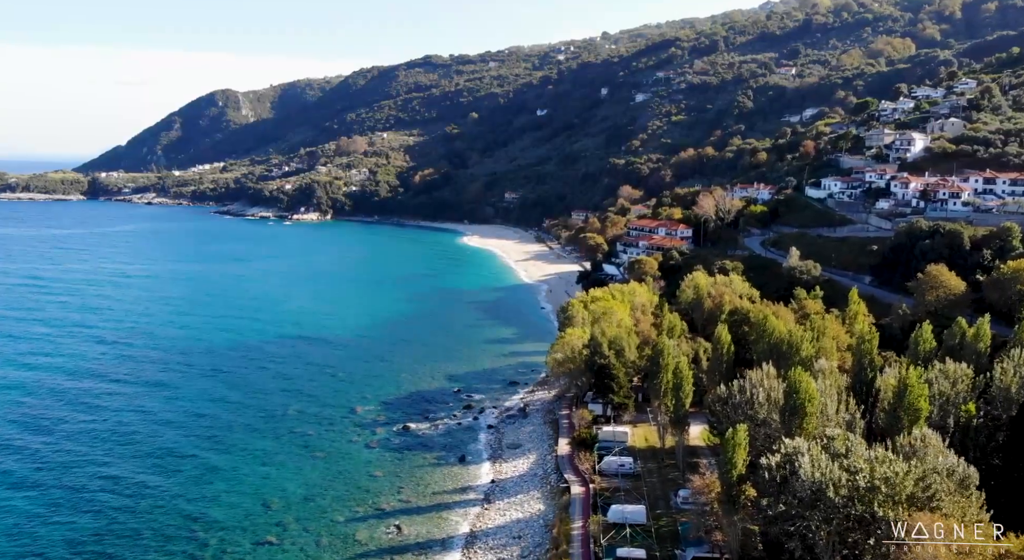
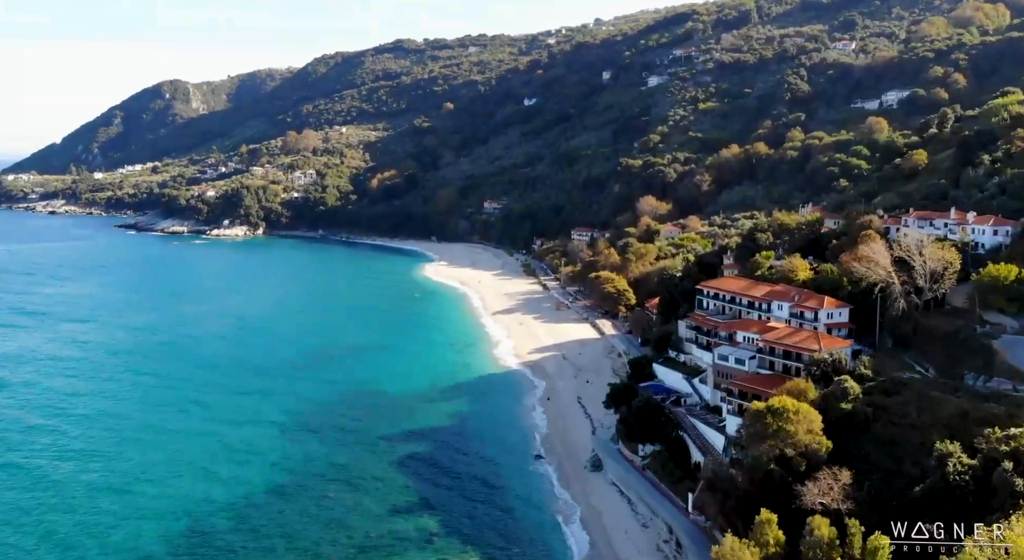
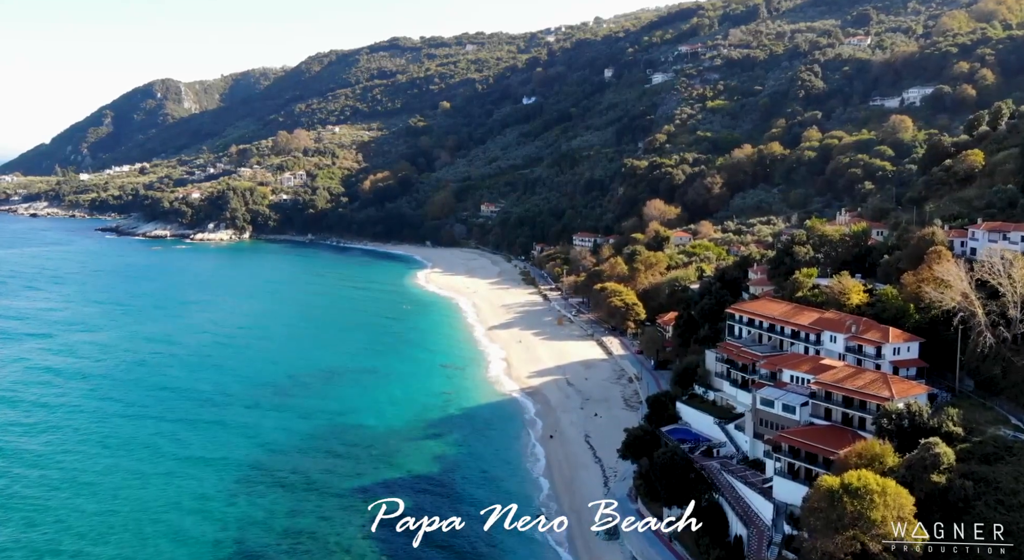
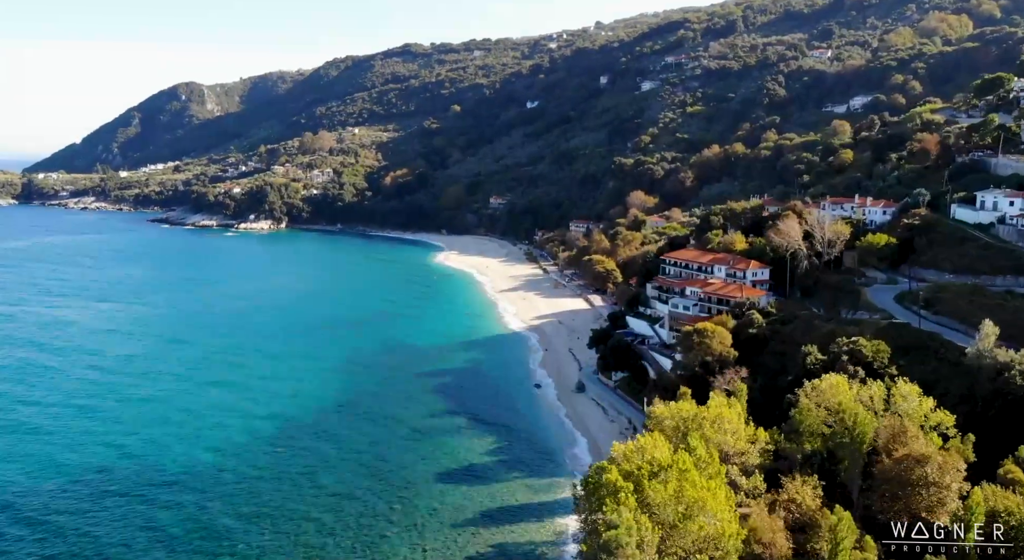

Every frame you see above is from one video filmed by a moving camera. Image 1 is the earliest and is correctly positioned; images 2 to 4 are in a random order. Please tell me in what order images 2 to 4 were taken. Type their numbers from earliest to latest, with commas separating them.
4, 2, 3
